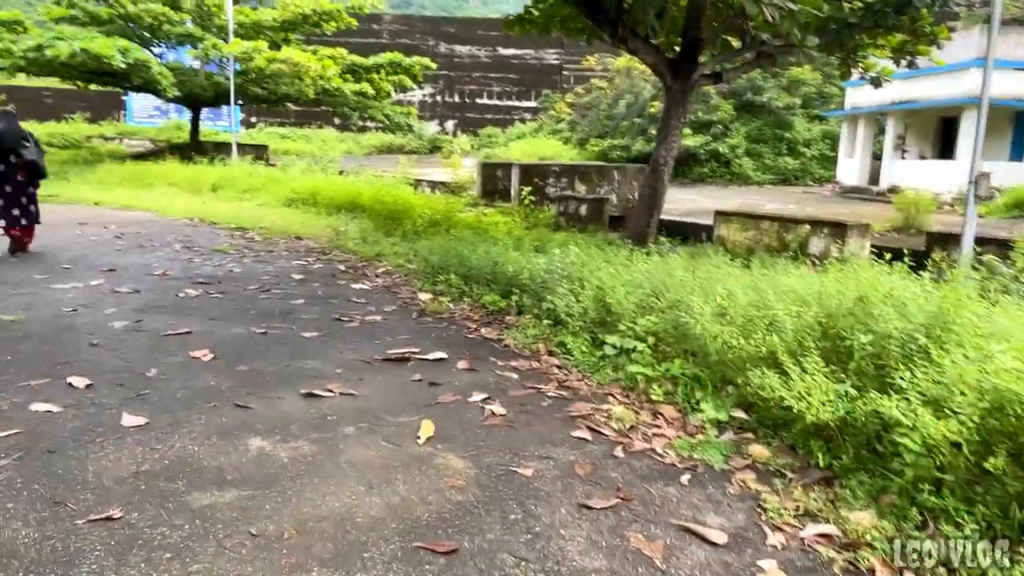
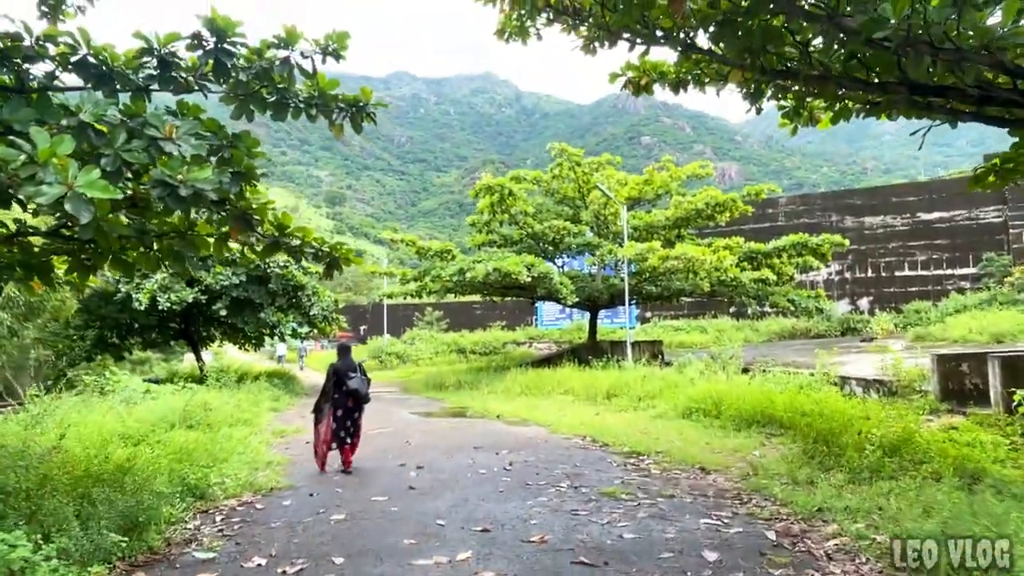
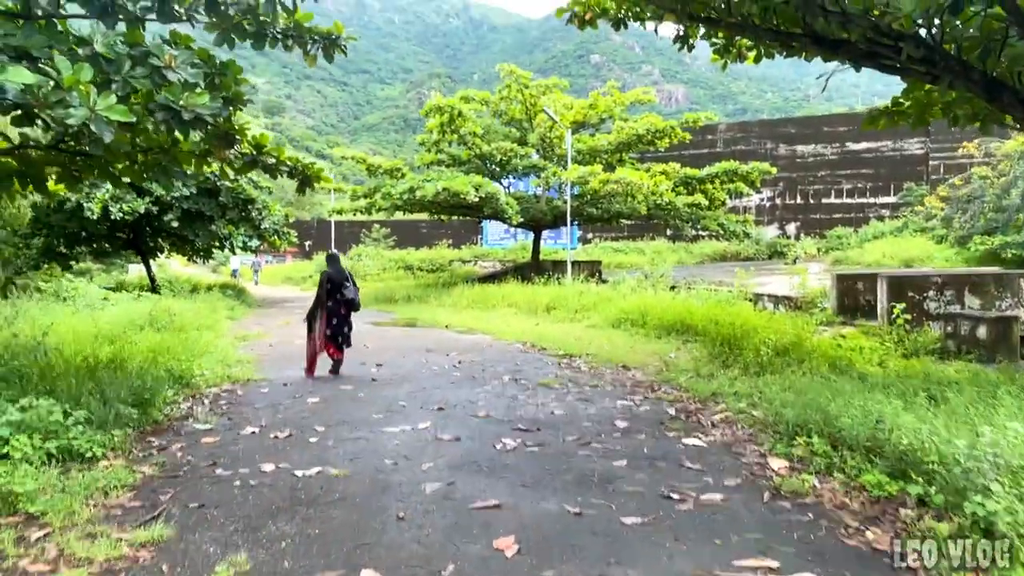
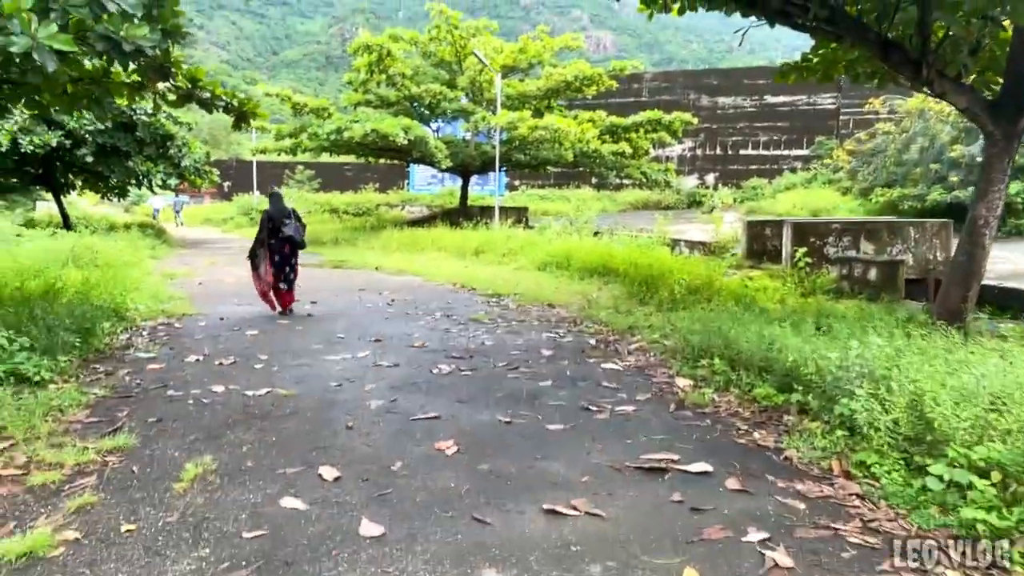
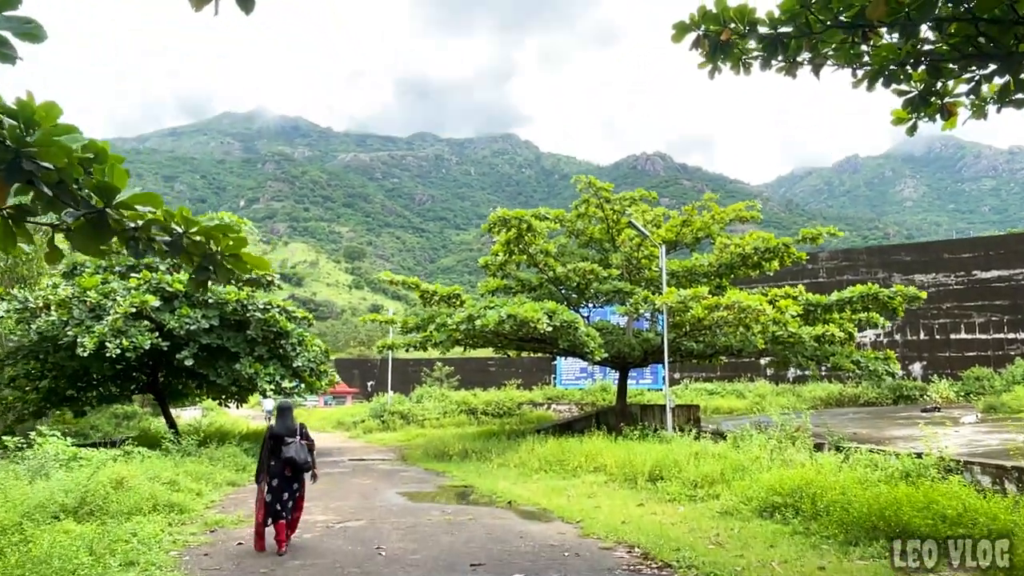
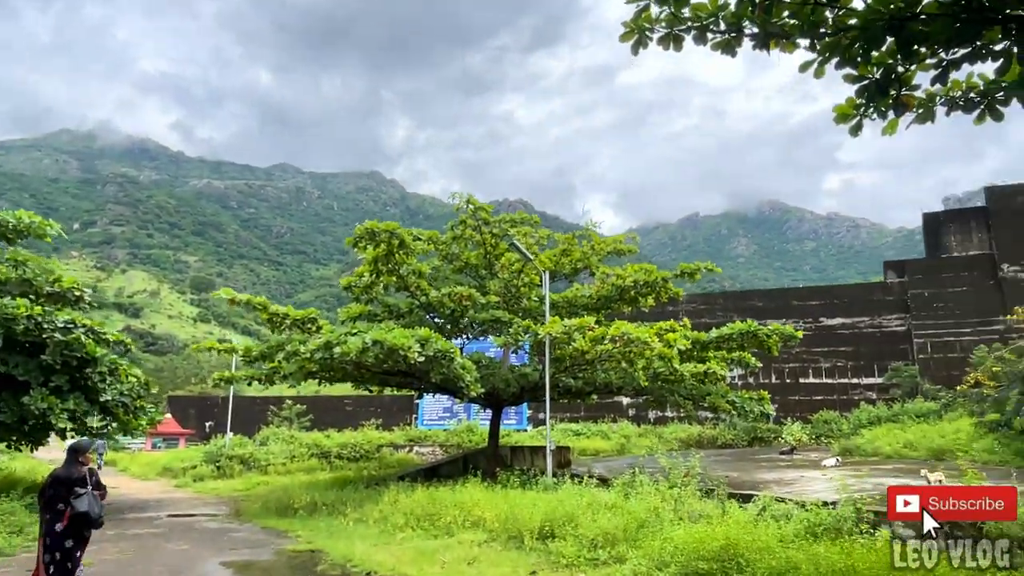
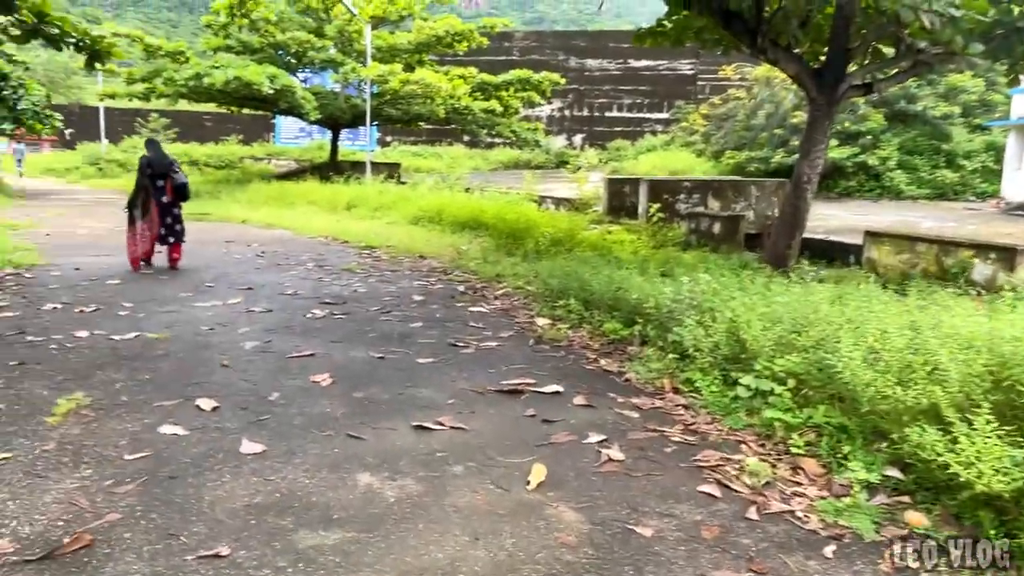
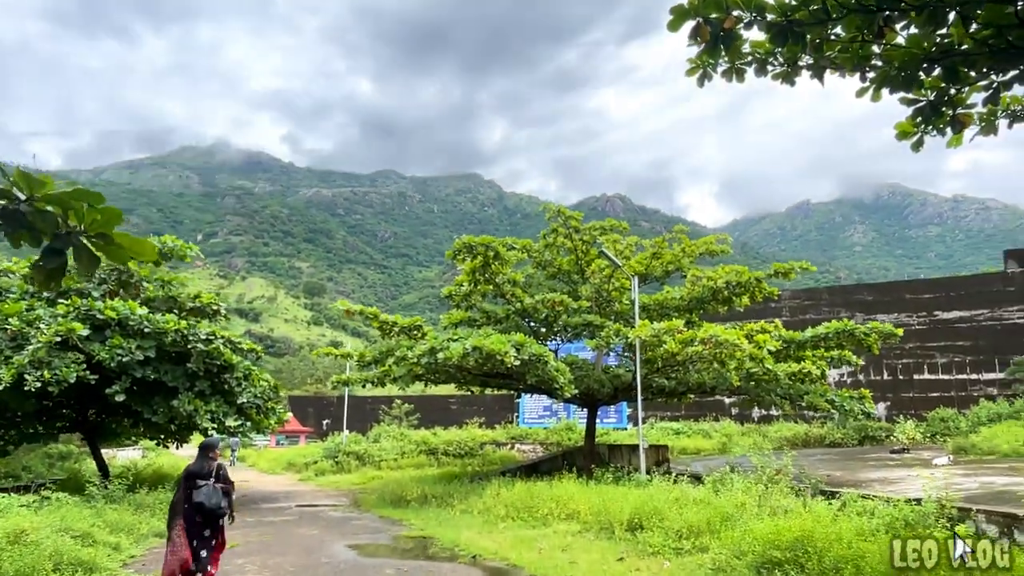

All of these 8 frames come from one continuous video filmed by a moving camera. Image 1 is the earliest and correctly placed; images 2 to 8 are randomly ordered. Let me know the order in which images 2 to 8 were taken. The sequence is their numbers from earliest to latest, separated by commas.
7, 4, 3, 2, 5, 8, 6
